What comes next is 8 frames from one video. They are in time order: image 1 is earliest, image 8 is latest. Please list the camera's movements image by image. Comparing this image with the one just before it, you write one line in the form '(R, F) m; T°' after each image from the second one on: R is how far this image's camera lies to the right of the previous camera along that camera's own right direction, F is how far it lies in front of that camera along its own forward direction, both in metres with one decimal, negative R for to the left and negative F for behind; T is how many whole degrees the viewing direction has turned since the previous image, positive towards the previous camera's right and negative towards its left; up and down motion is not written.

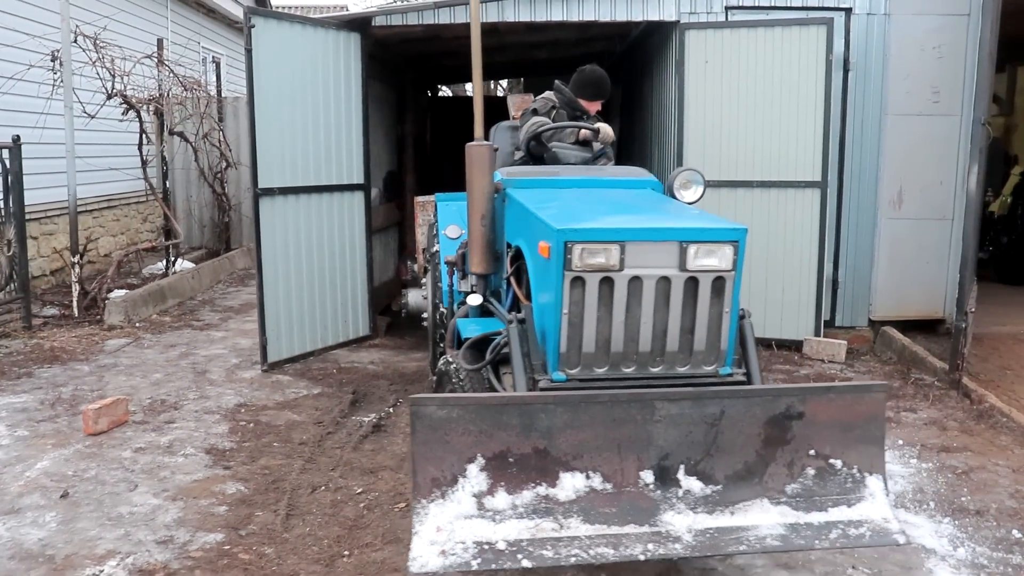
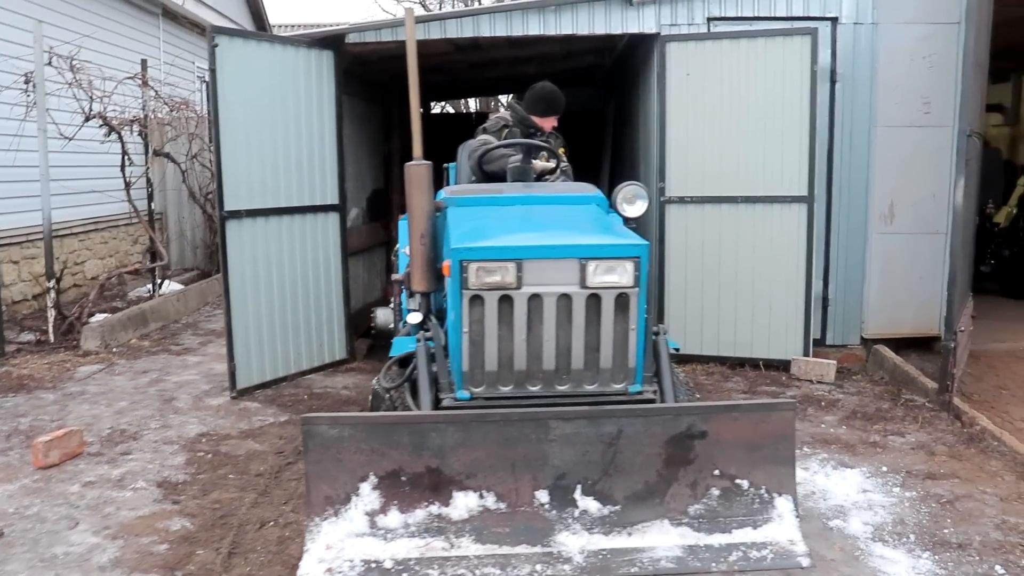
(+0.3, +0.2) m; -1°
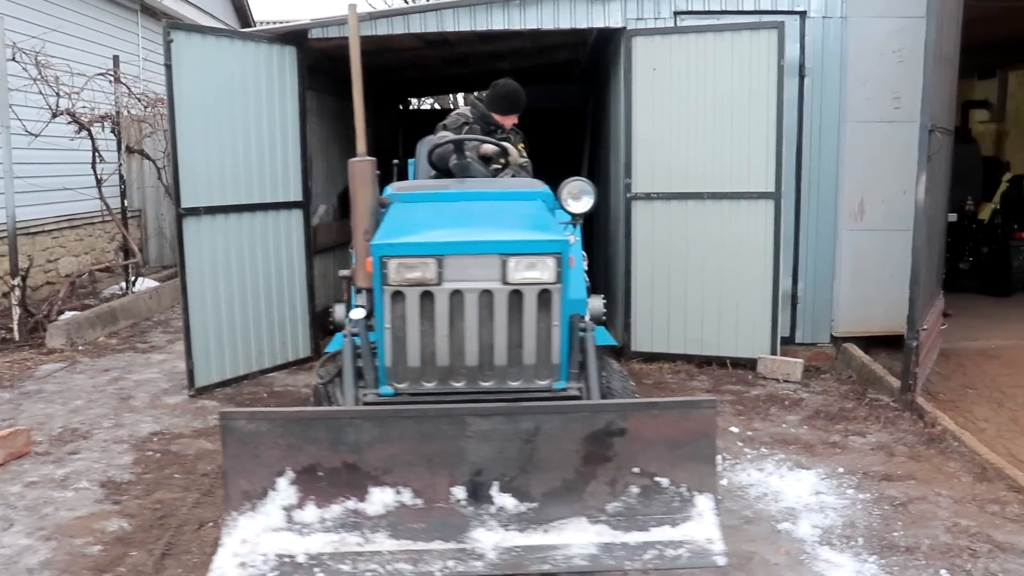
(+0.3, +0.1) m; 0°
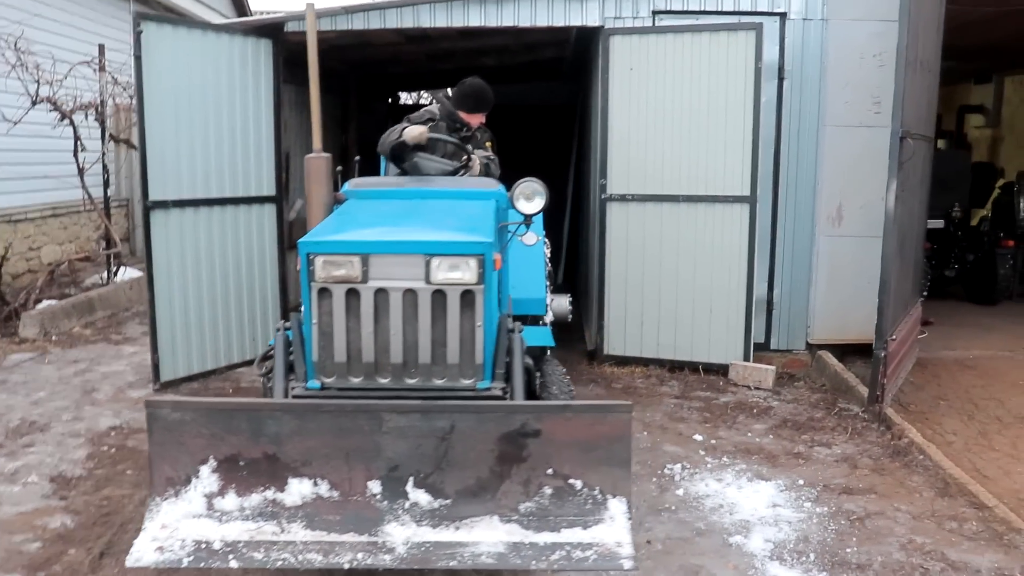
(+0.2, +0.1) m; 0°
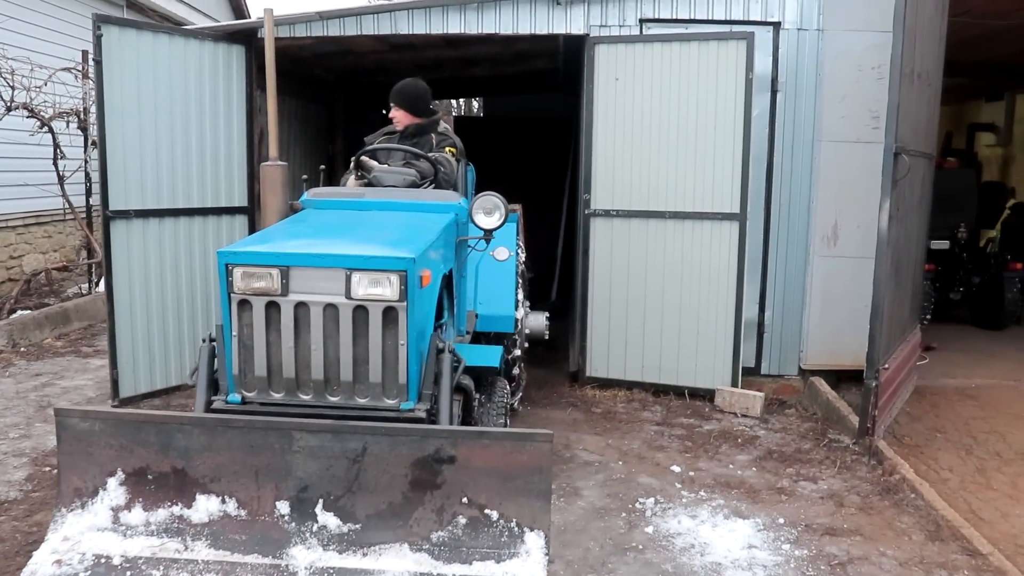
(+0.2, +0.3) m; -1°
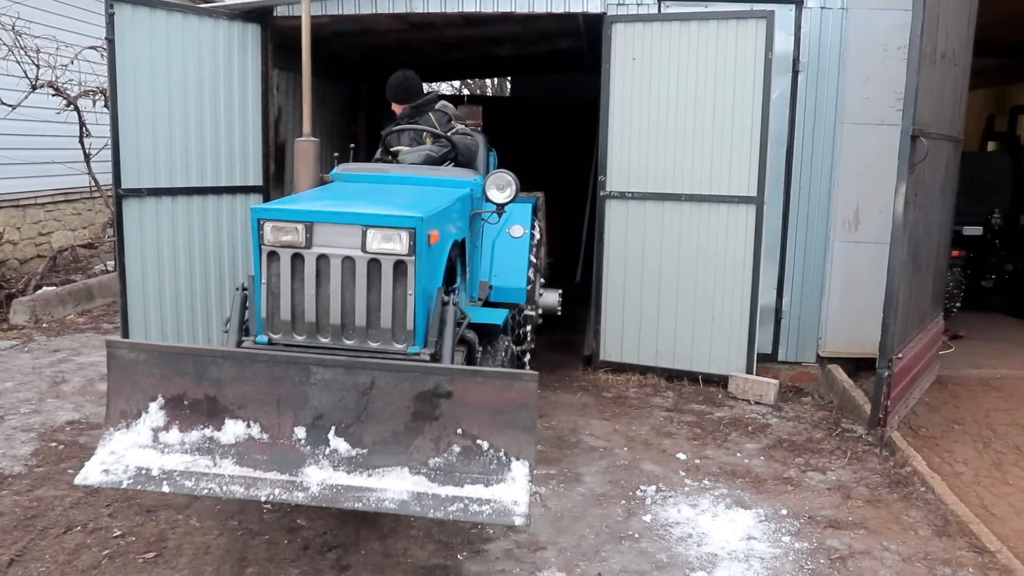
(+0.2, +0.1) m; -2°
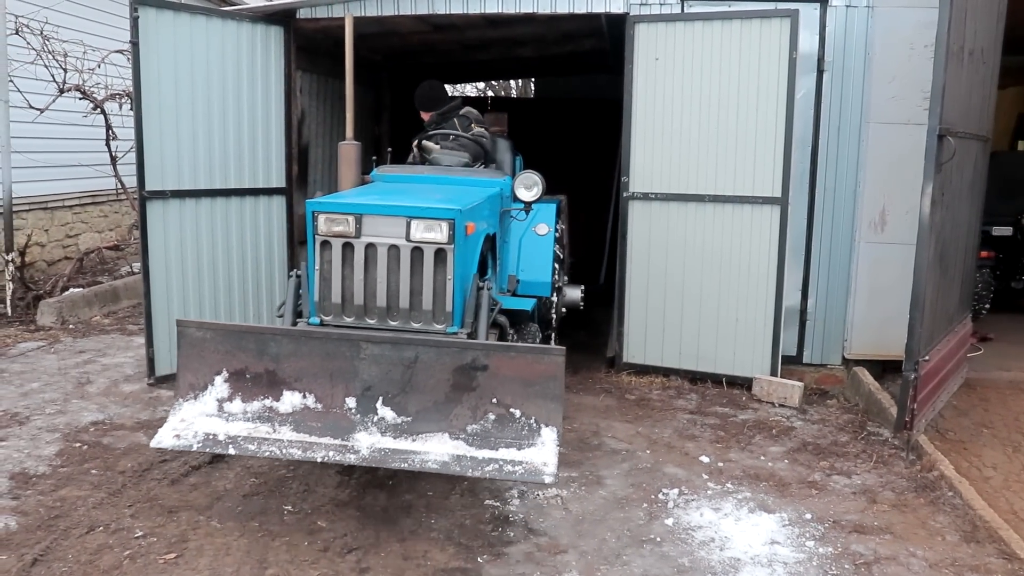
(0.0, 0.0) m; -2°
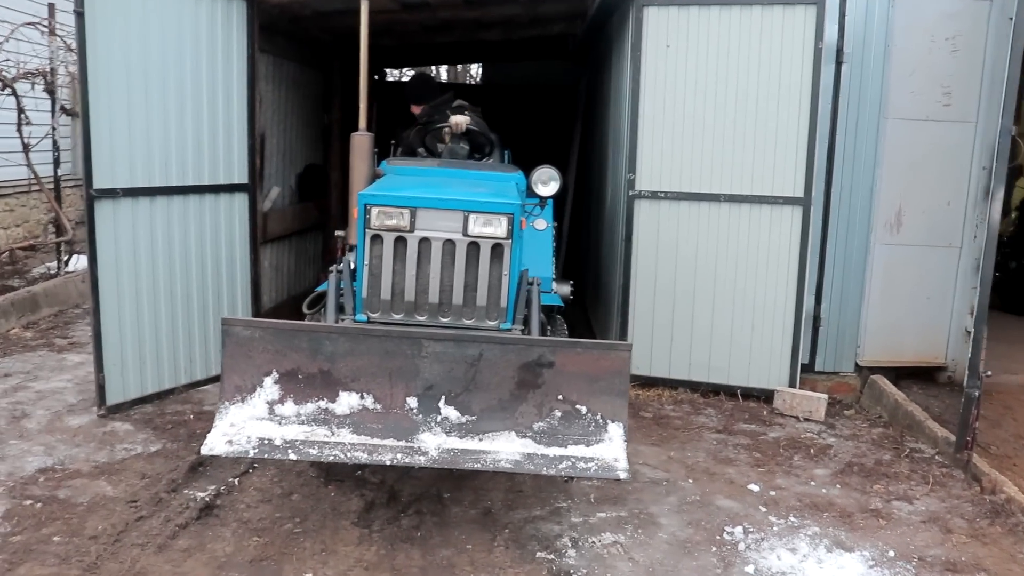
(-0.6, +0.5) m; +7°
